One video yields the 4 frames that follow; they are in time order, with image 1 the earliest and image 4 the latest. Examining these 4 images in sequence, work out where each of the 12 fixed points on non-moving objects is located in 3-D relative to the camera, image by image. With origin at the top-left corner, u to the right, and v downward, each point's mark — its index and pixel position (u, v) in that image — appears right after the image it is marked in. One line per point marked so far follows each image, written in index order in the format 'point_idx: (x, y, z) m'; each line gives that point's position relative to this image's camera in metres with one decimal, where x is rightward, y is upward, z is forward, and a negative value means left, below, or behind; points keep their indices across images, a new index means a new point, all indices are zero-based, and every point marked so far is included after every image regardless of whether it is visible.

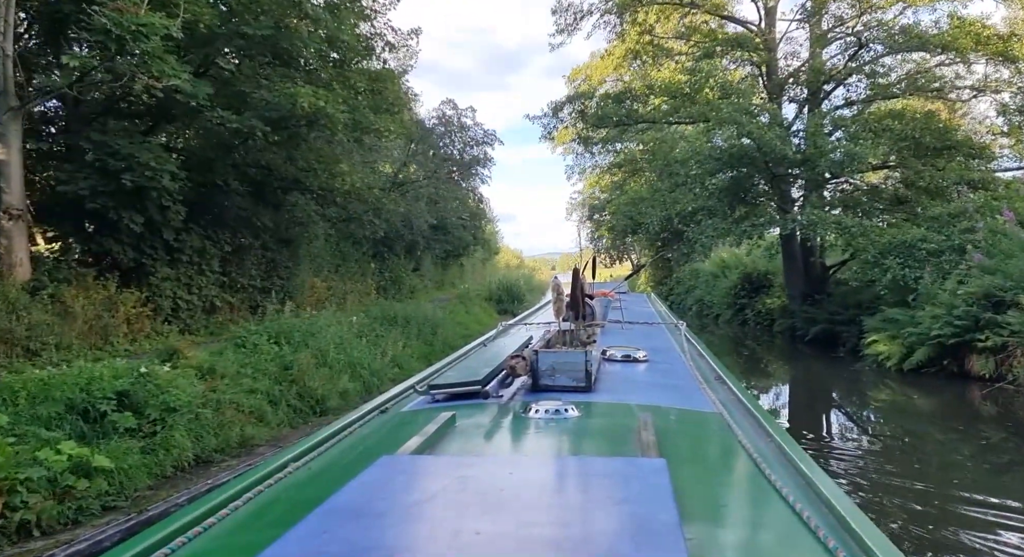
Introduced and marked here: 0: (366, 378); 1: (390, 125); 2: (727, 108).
0: (-1.7, -1.2, +9.2) m
1: (-1.8, +2.3, +11.8) m
2: (+3.9, +3.2, +14.5) m
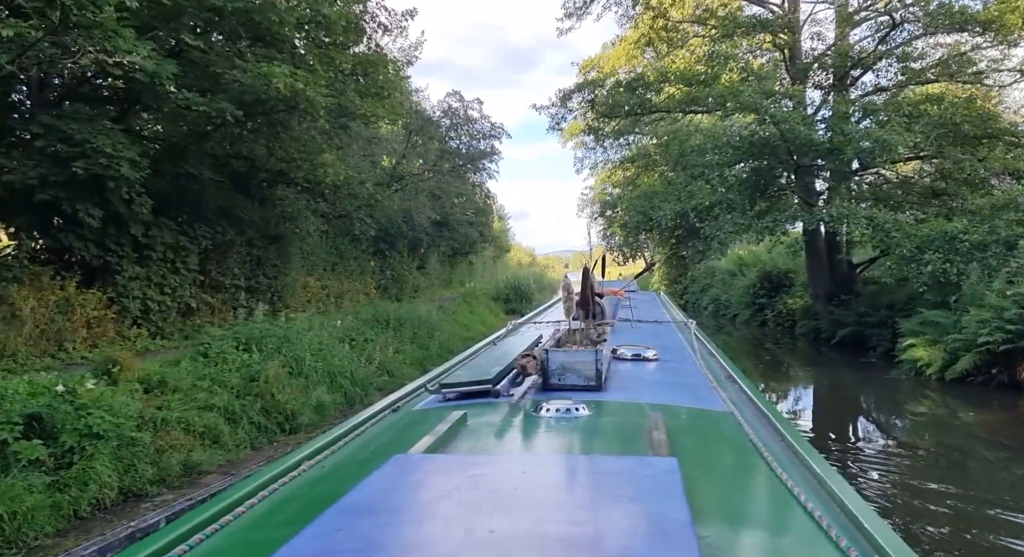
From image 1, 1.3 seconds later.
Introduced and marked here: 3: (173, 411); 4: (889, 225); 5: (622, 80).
0: (-1.7, -1.2, +8.3) m
1: (-1.8, +2.3, +10.9) m
2: (+4.0, +3.2, +13.4) m
3: (-2.5, -1.0, +5.9) m
4: (+5.8, +0.8, +12.2) m
5: (+2.3, +4.1, +16.5) m
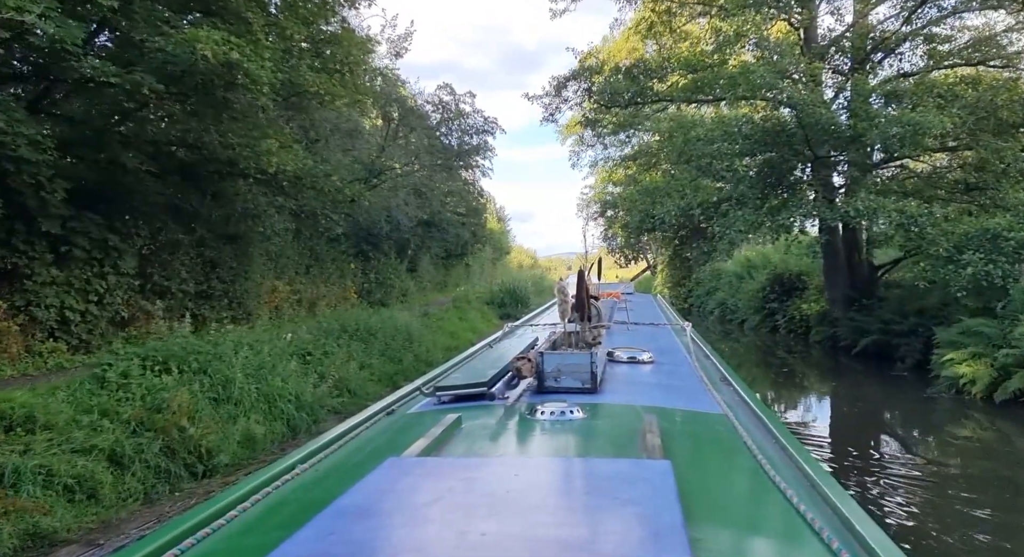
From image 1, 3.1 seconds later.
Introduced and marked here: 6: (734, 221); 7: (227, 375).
0: (-1.9, -1.2, +6.9) m
1: (-2.0, +2.2, +9.5) m
2: (+3.8, +3.1, +12.1) m
3: (-2.7, -1.0, +4.5) m
4: (+5.6, +0.8, +10.9) m
5: (+2.1, +4.1, +15.1) m
6: (+3.5, +0.9, +12.6) m
7: (-2.4, -0.8, +6.6) m
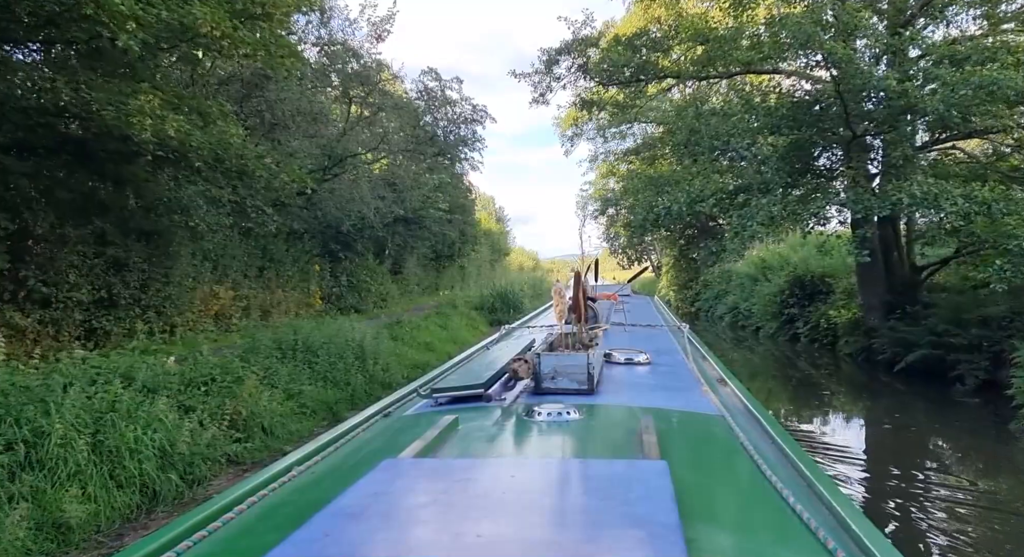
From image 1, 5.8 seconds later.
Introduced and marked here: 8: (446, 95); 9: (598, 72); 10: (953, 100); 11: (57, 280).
0: (-2.3, -1.2, +4.9) m
1: (-2.3, +2.2, +7.5) m
2: (+3.5, +3.1, +10.0) m
3: (-3.1, -1.1, +2.5) m
4: (+5.3, +0.8, +8.8) m
5: (+1.8, +4.0, +13.1) m
6: (+3.2, +0.9, +10.5) m
7: (-2.7, -0.8, +4.5) m
8: (-1.6, +4.3, +18.2) m
9: (+1.4, +3.5, +13.2) m
10: (+5.0, +2.0, +9.1) m
11: (-4.7, 0.0, +8.1) m
